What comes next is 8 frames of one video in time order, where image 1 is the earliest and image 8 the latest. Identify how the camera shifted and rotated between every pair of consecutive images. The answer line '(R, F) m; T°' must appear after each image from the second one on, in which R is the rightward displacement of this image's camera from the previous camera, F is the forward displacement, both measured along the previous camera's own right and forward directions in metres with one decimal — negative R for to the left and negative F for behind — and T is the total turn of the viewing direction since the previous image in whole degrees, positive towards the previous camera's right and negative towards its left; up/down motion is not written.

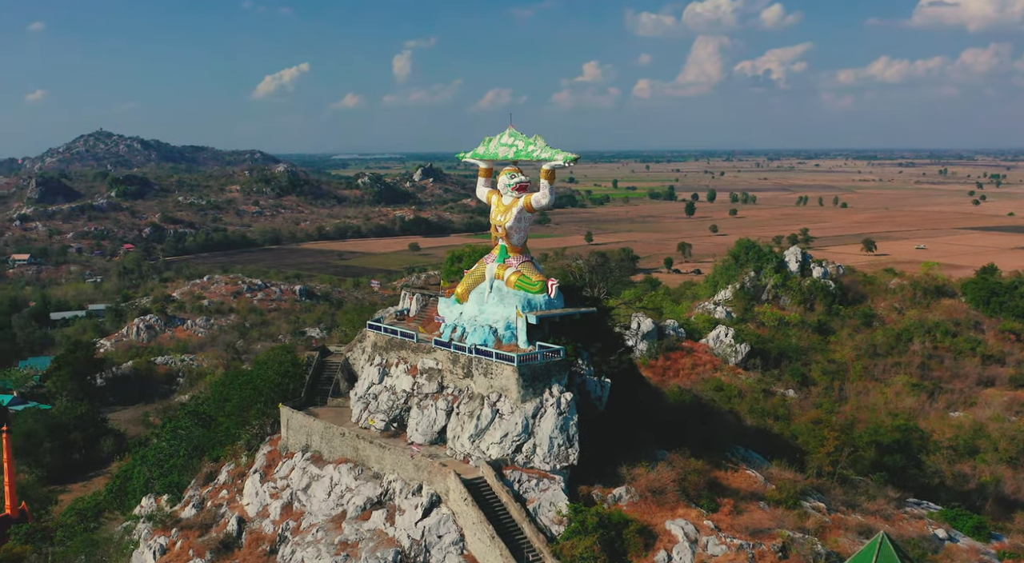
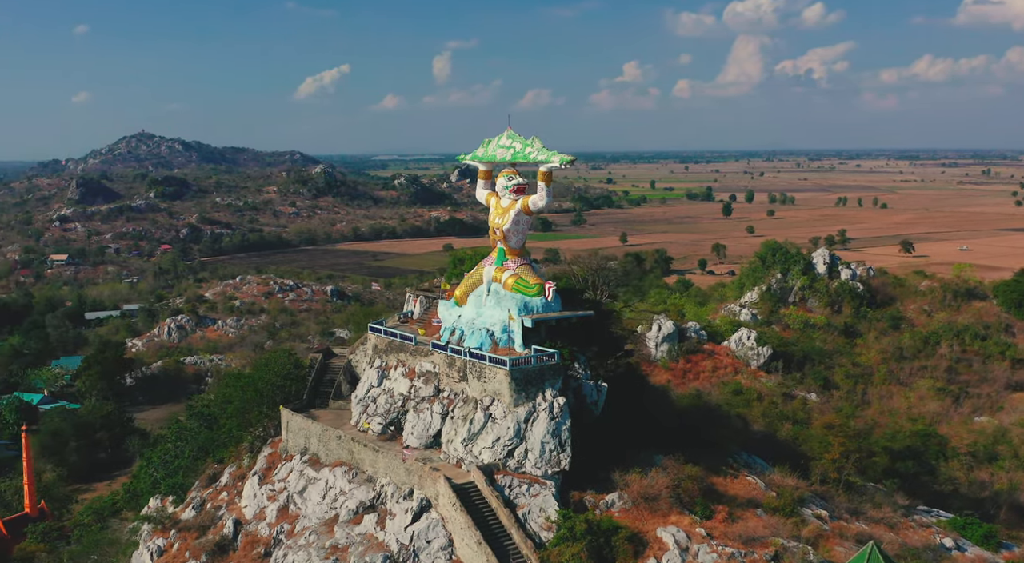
(+0.6, +0.2) m; -2°
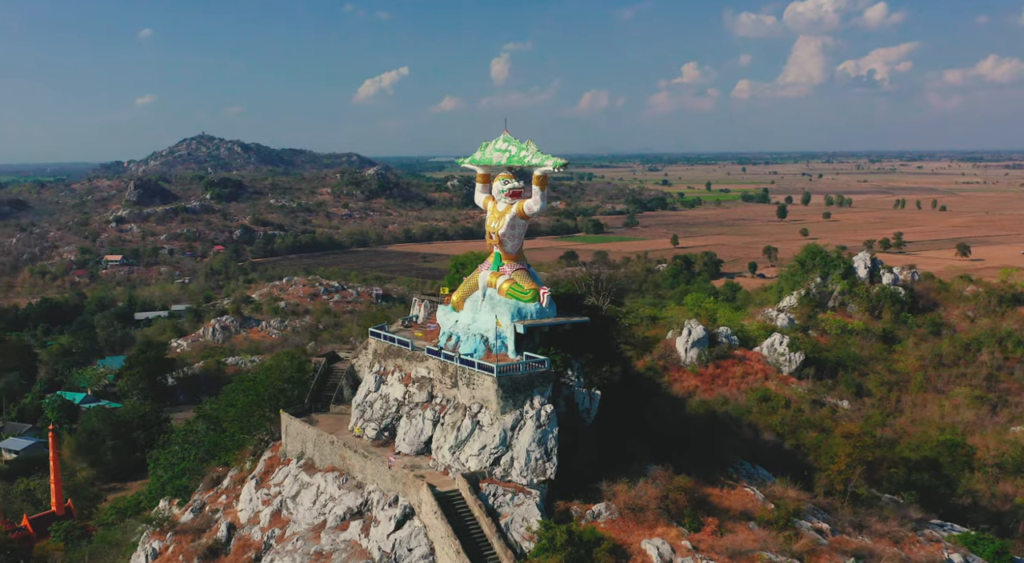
(+0.9, +0.2) m; -2°
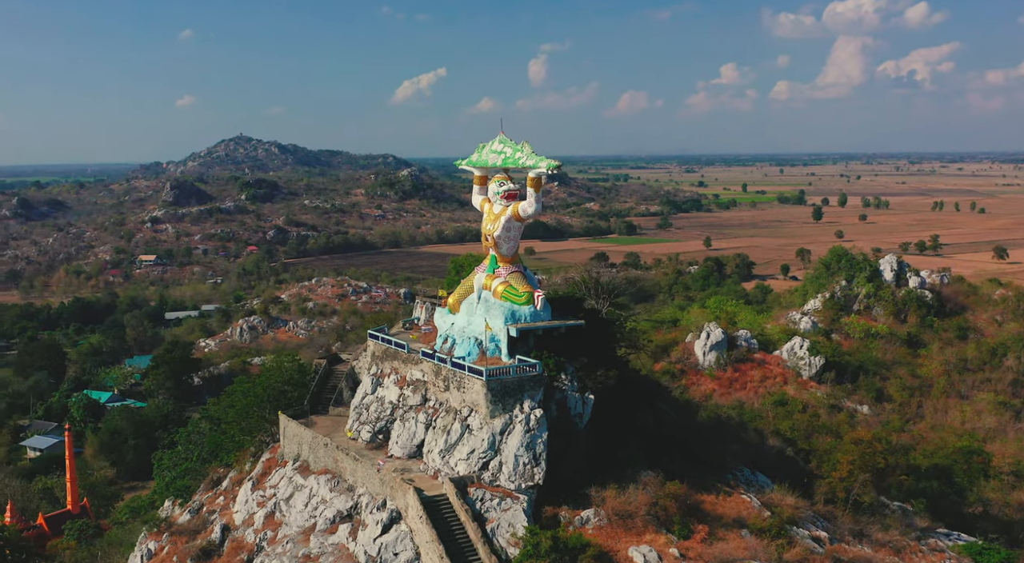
(+0.6, +0.2) m; -1°
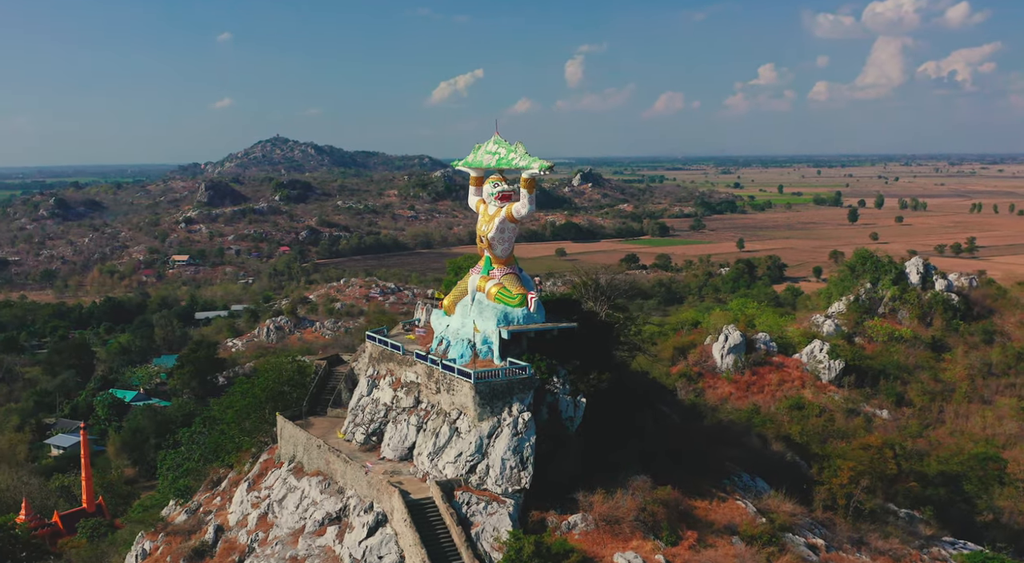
(+0.6, +0.2) m; -1°
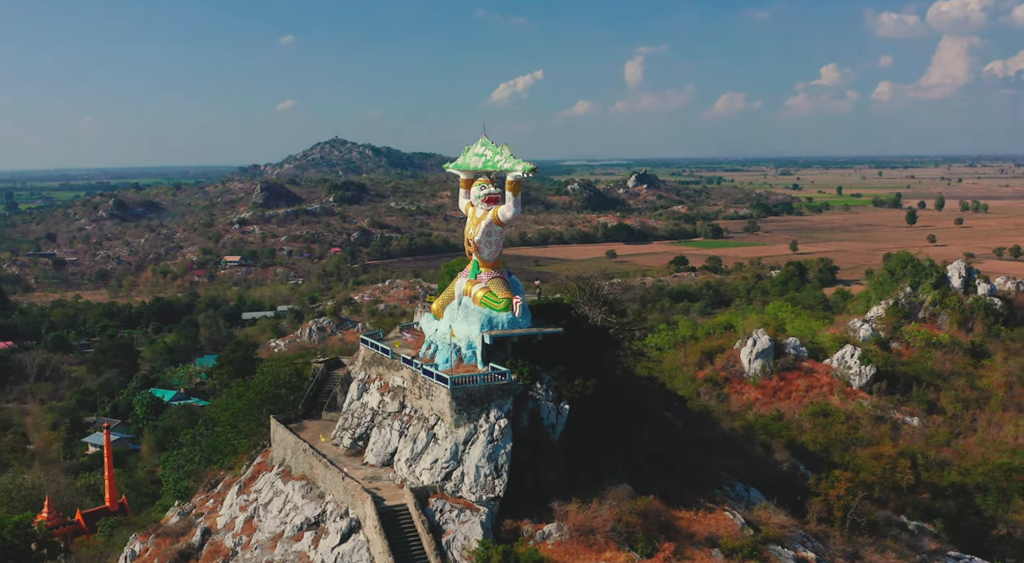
(+1.1, +0.3) m; -2°
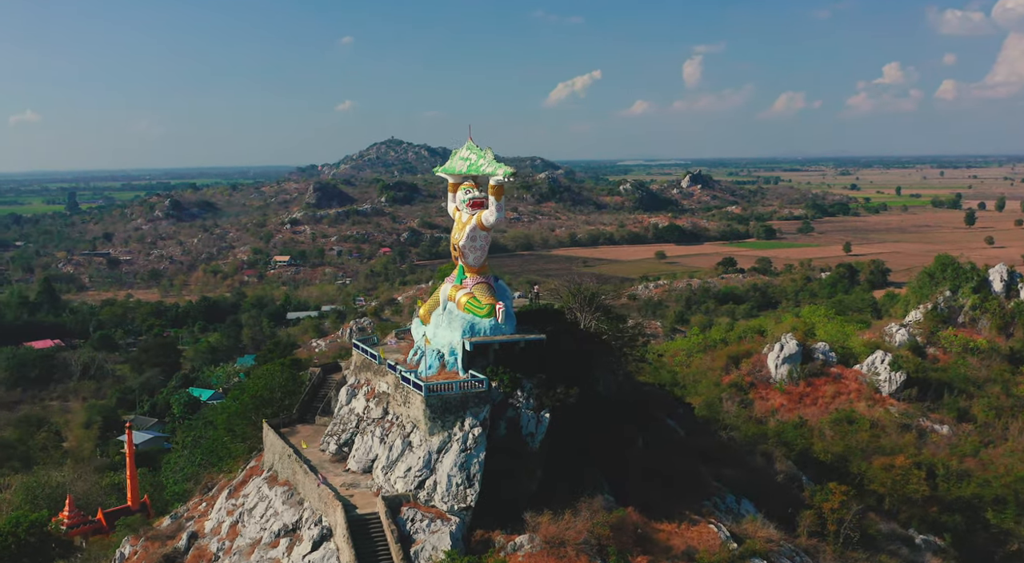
(+1.1, +0.2) m; -2°
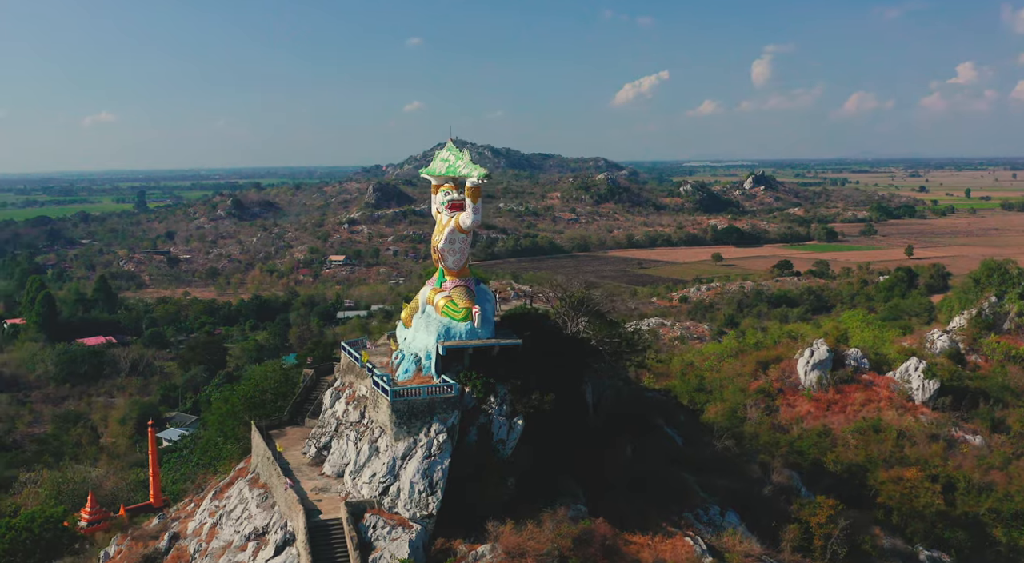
(+1.2, +0.3) m; -2°
